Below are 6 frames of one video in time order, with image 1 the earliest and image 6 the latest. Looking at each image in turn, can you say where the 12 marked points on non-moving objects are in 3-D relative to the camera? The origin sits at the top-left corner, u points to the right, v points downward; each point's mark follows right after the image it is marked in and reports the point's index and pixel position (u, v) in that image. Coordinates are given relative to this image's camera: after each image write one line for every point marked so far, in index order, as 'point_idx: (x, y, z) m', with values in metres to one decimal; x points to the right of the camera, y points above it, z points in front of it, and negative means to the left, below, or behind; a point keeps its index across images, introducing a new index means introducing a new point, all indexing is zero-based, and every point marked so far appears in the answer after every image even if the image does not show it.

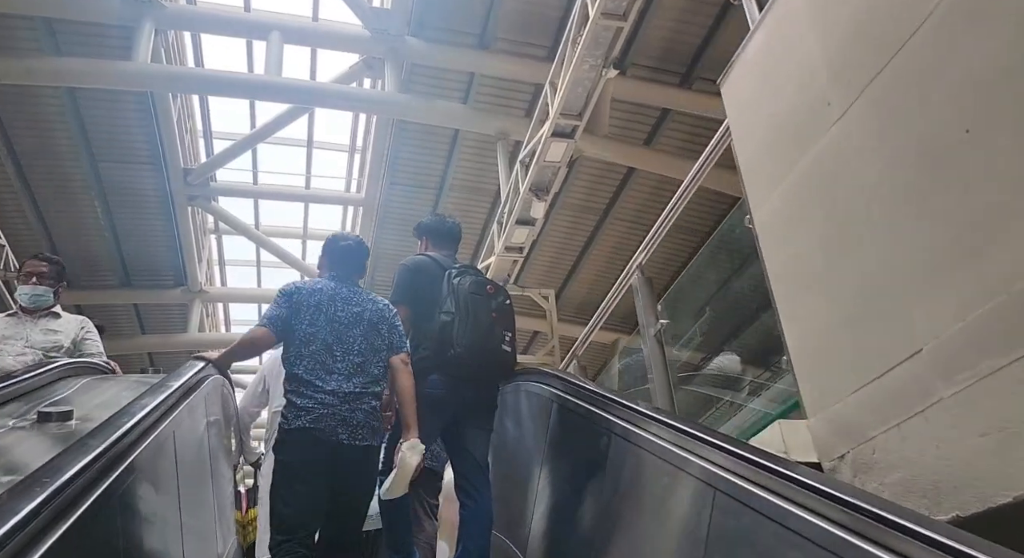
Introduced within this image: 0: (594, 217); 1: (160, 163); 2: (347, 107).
0: (+1.4, +1.1, +13.5) m
1: (-5.6, +1.8, +12.4) m
2: (-2.1, +2.2, +10.1) m
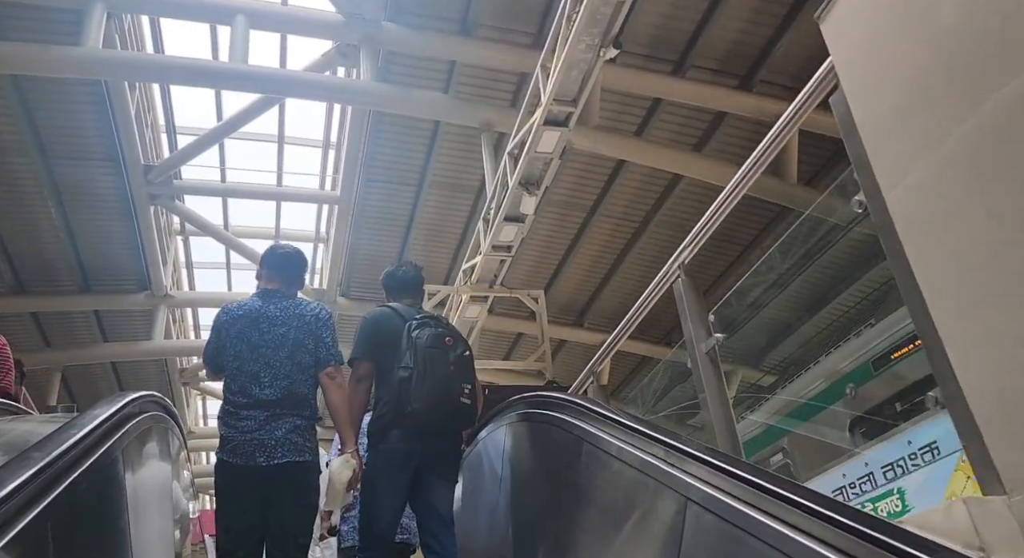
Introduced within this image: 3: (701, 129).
0: (+1.1, +1.1, +12.9) m
1: (-5.8, +1.7, +11.6) m
2: (-2.3, +2.2, +9.3) m
3: (+2.6, +2.1, +10.8) m
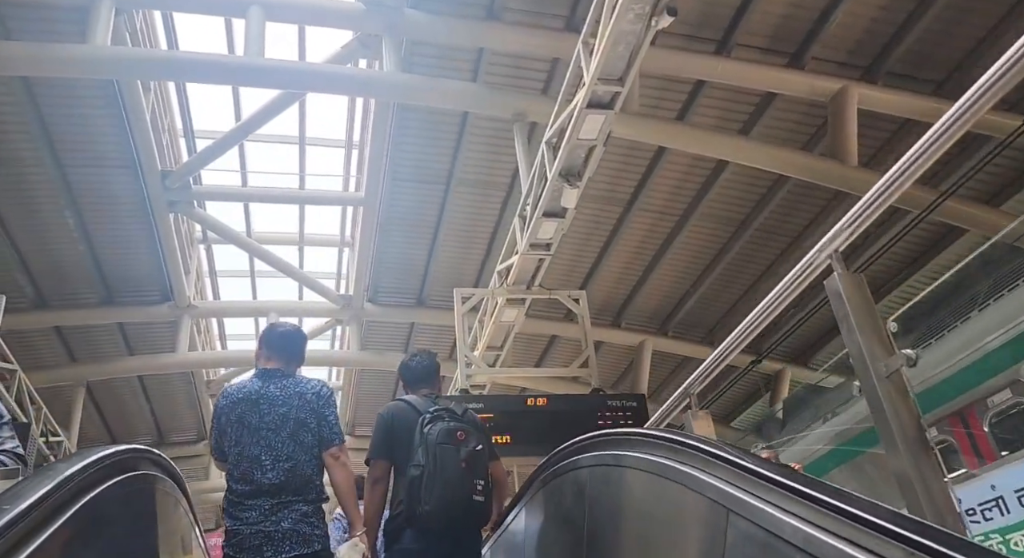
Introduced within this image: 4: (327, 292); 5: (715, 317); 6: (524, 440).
0: (+1.6, +1.1, +12.2) m
1: (-5.3, +1.6, +11.1) m
2: (-1.9, +2.1, +8.8) m
3: (+3.0, +2.2, +10.1) m
4: (-3.3, -0.2, +13.8) m
5: (+3.8, -0.7, +14.8) m
6: (+0.2, -1.9, +9.2) m
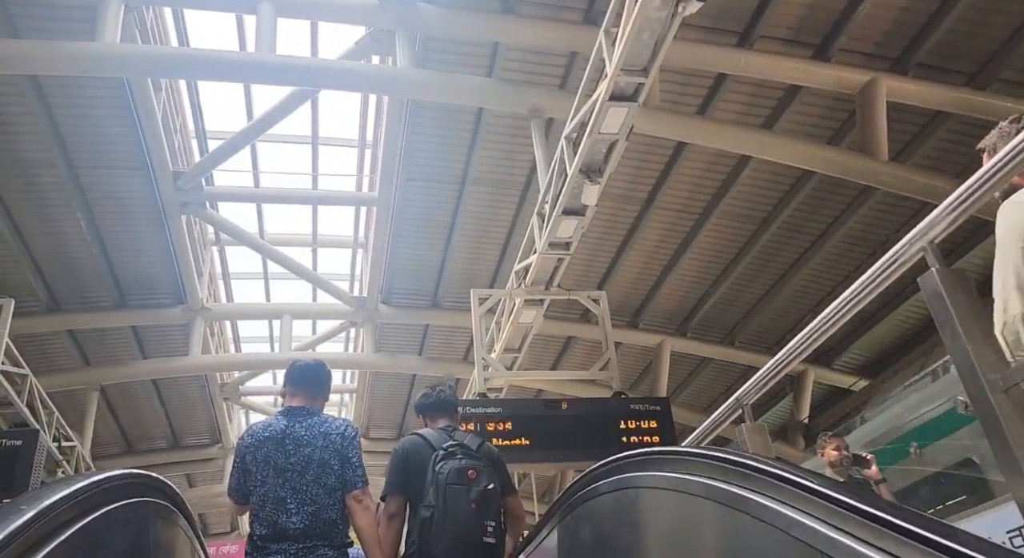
0: (+1.9, +1.1, +11.9) m
1: (-5.1, +1.6, +10.9) m
2: (-1.7, +2.1, +8.6) m
3: (+3.2, +2.2, +9.8) m
4: (-3.0, -0.3, +13.6) m
5: (+4.1, -0.7, +14.5) m
6: (+0.4, -1.9, +9.0) m
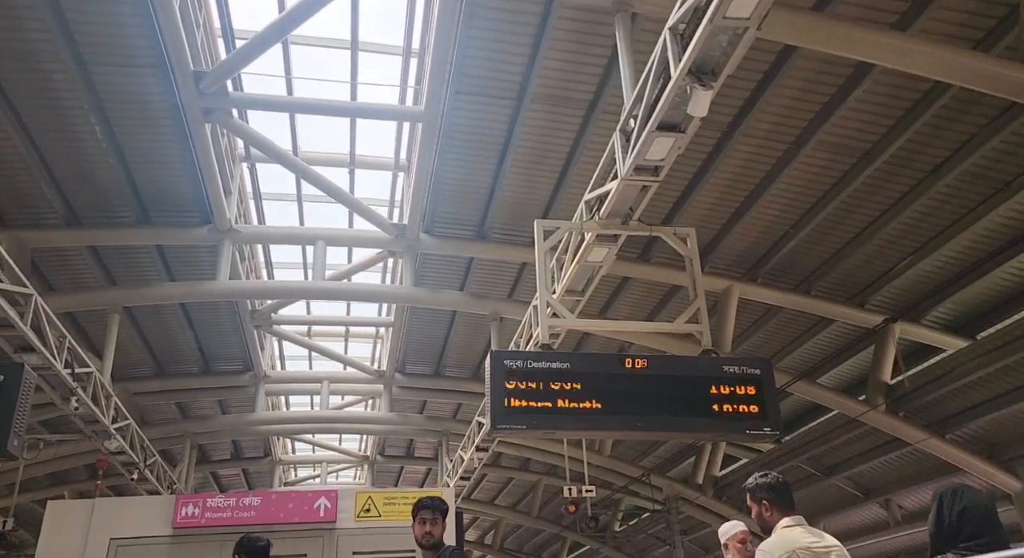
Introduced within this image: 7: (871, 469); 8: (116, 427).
0: (+2.7, +1.9, +10.3) m
1: (-4.3, +2.6, +9.6) m
2: (-1.0, +2.8, +7.1) m
3: (+4.0, +2.8, +8.1) m
4: (-2.1, +0.9, +12.4) m
5: (+5.0, +0.3, +12.9) m
6: (+1.0, -1.2, +7.7) m
7: (+8.3, -4.4, +18.0) m
8: (-7.9, -2.9, +15.6) m
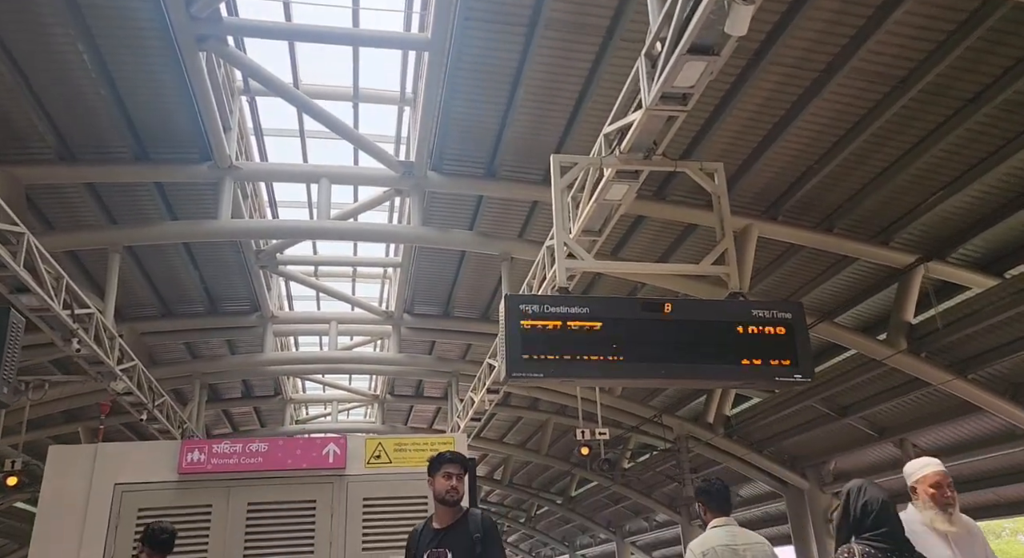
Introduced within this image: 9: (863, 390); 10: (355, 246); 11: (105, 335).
0: (+2.9, +2.7, +9.7) m
1: (-4.1, +3.3, +9.0) m
2: (-0.9, +3.3, +6.4) m
3: (+4.2, +3.4, +7.4) m
4: (-1.9, +1.8, +11.8) m
5: (+5.2, +1.2, +12.4) m
6: (+1.1, -0.7, +7.4) m
7: (+8.5, -3.0, +17.8) m
8: (-7.6, -1.8, +15.4) m
9: (+7.8, -2.5, +17.5) m
10: (-4.0, +0.8, +19.7) m
11: (-7.1, -1.0, +13.8) m
